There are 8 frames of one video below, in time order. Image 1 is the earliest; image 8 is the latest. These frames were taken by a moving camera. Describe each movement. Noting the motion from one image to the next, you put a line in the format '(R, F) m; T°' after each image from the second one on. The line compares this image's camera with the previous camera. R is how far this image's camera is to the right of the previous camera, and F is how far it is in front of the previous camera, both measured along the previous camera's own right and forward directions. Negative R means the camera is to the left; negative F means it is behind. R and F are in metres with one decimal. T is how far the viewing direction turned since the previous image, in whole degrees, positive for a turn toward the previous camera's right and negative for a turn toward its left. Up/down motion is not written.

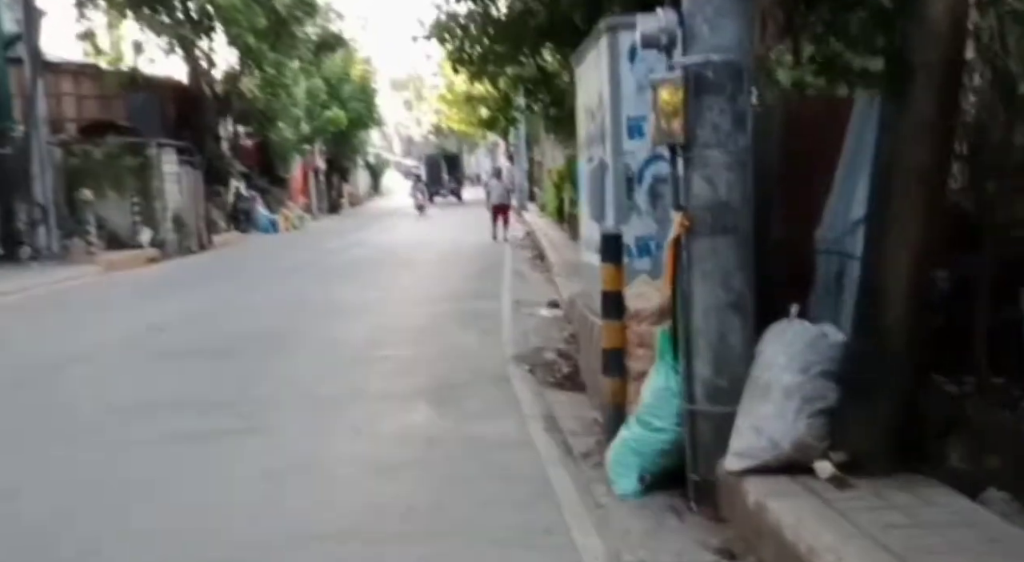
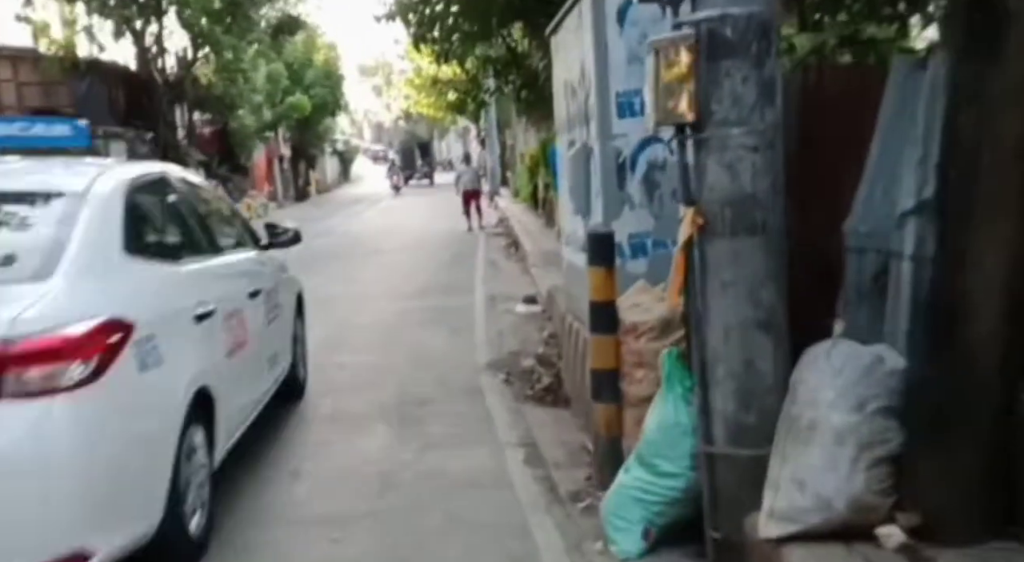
(0.0, +1.1) m; +1°
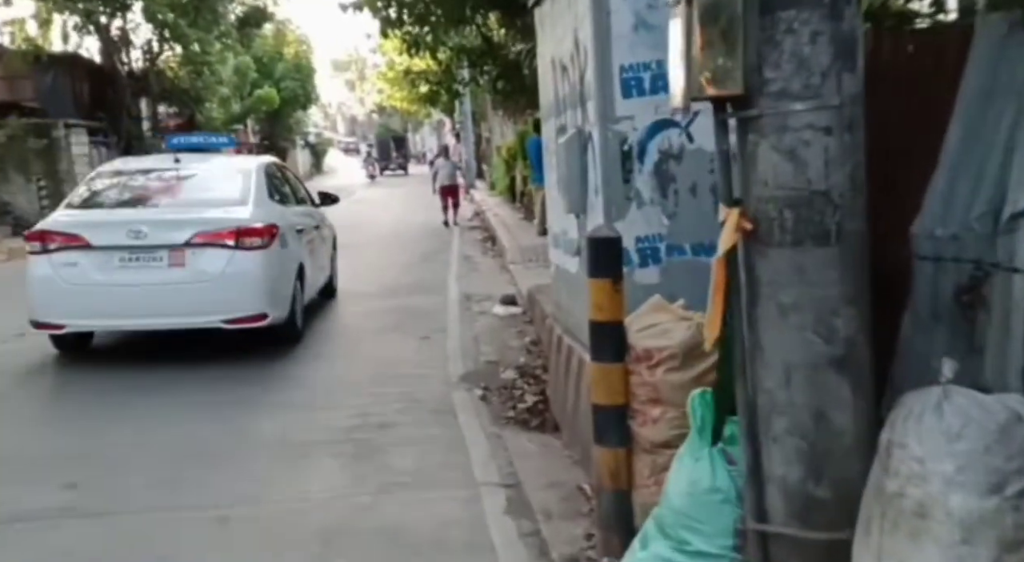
(0.0, +1.1) m; +1°
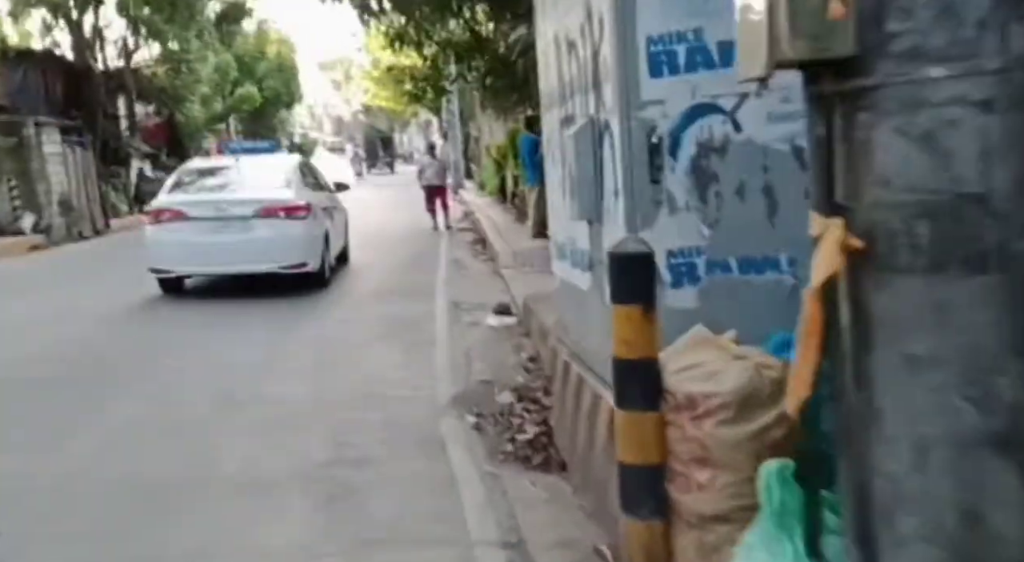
(-0.1, +1.0) m; +1°
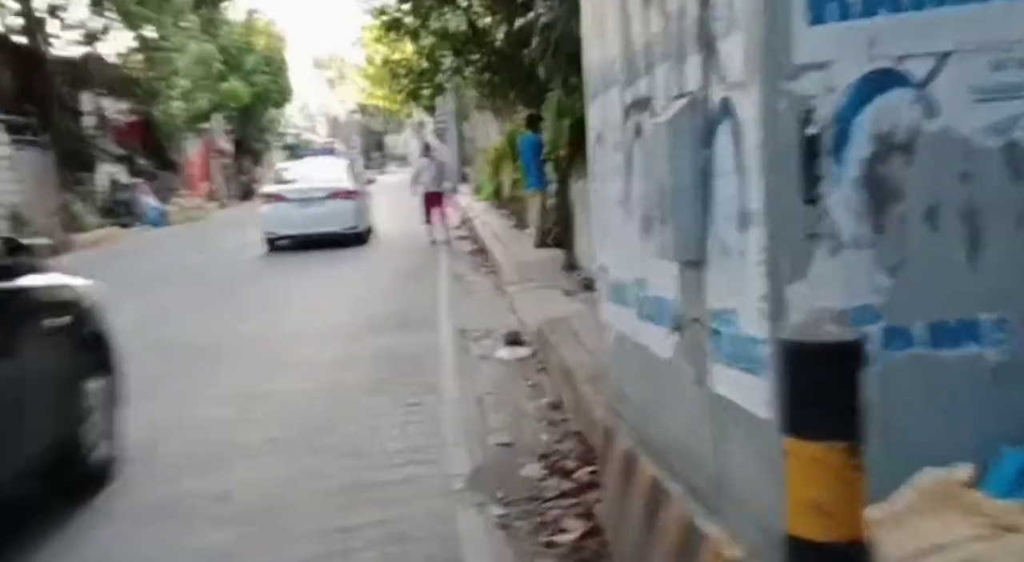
(-0.1, +1.6) m; 0°
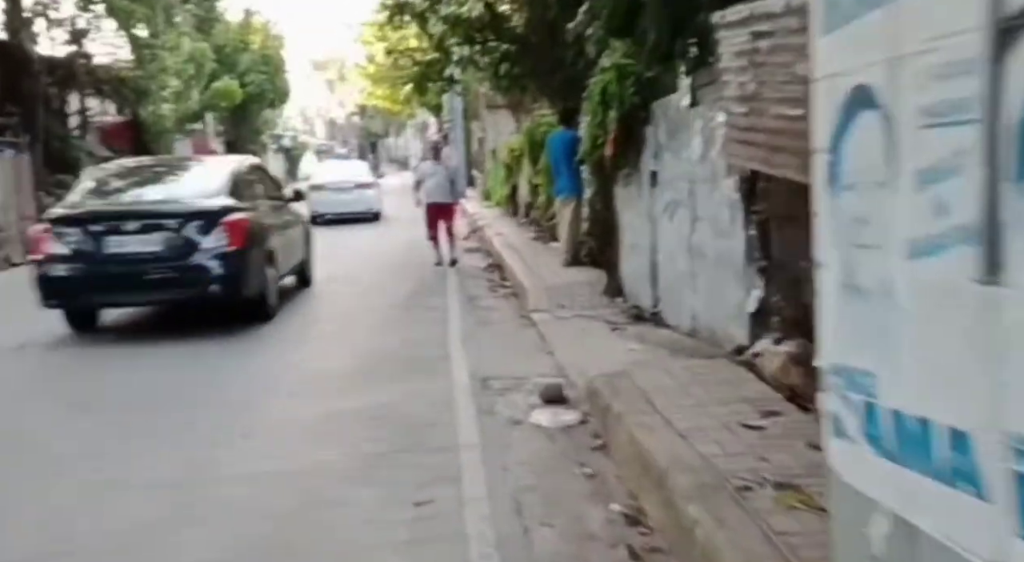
(-0.2, +2.2) m; 0°
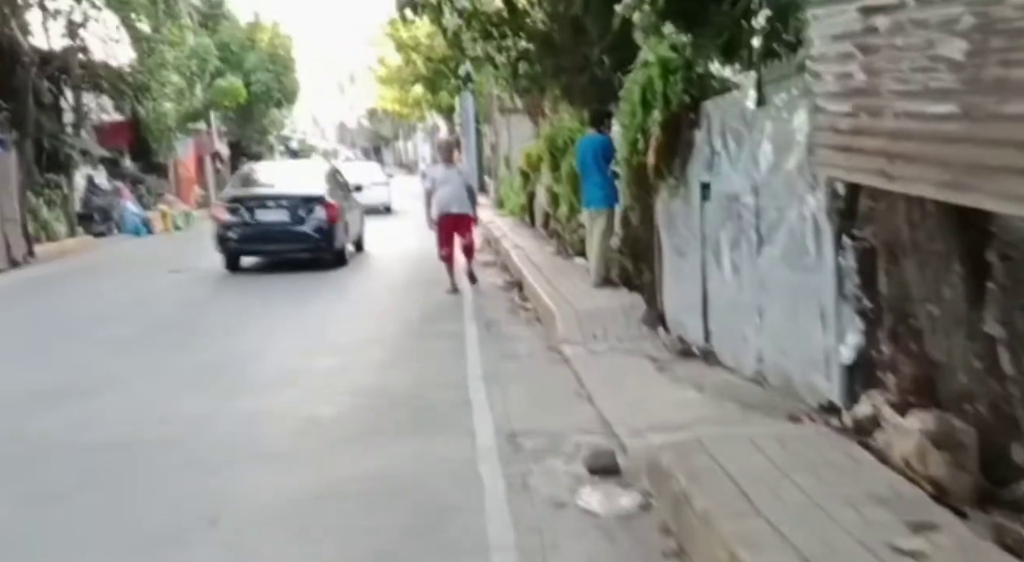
(-0.2, +1.4) m; 0°
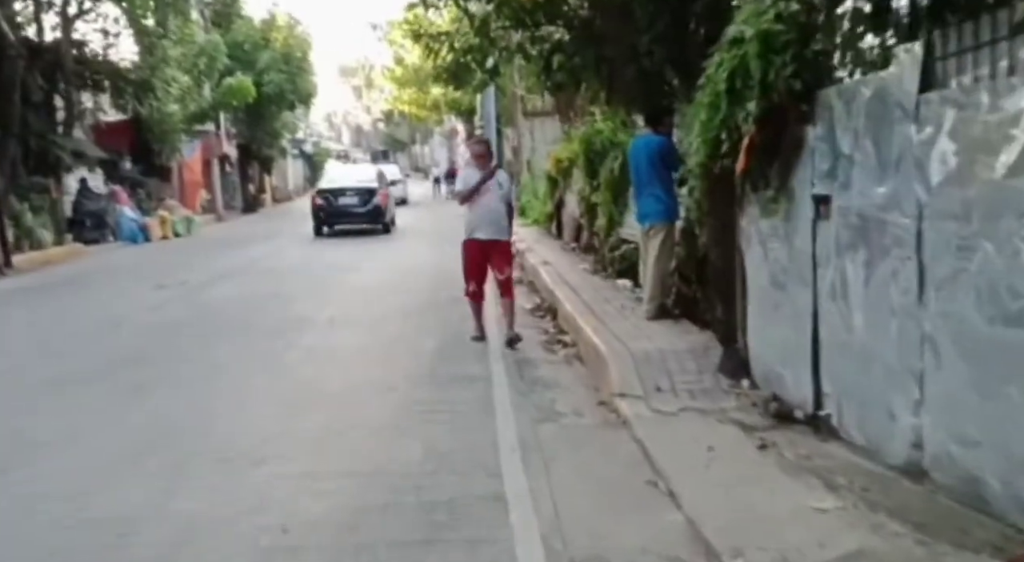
(-0.2, +2.1) m; -1°
